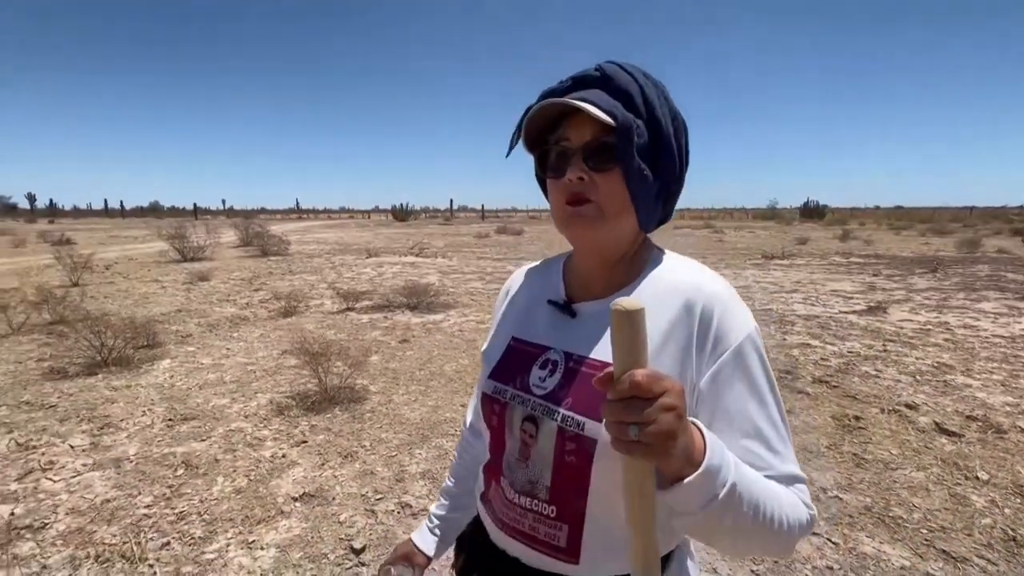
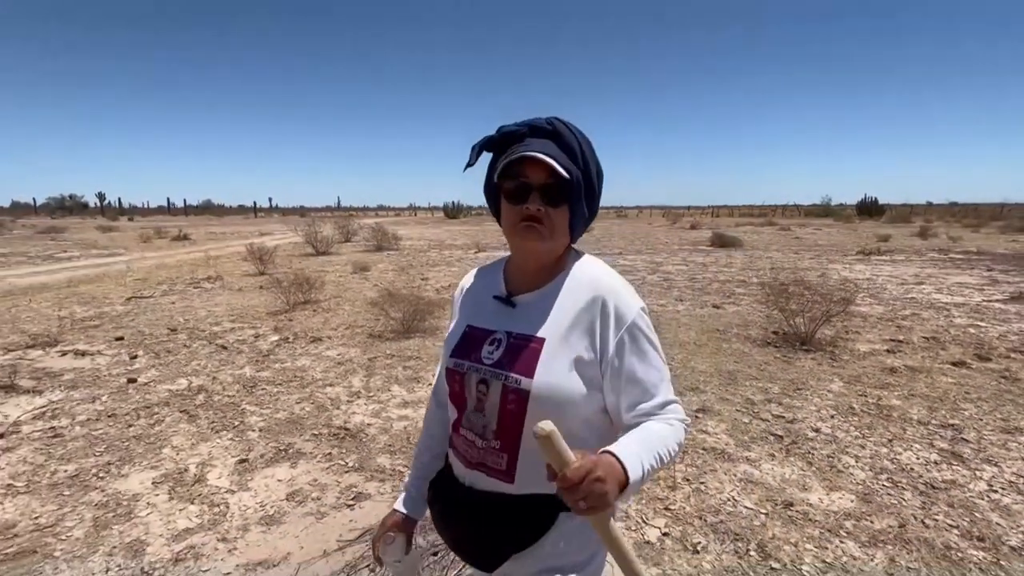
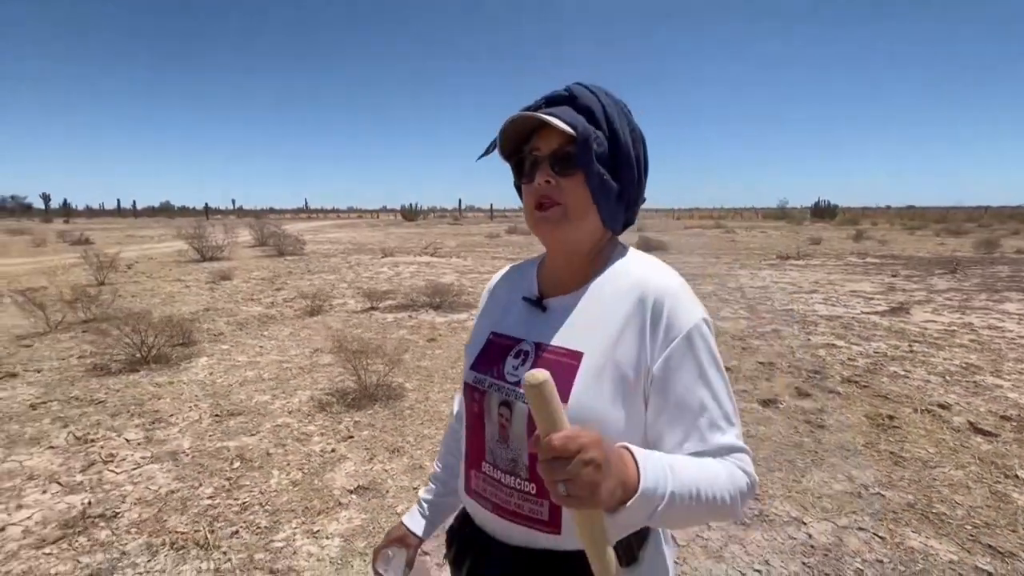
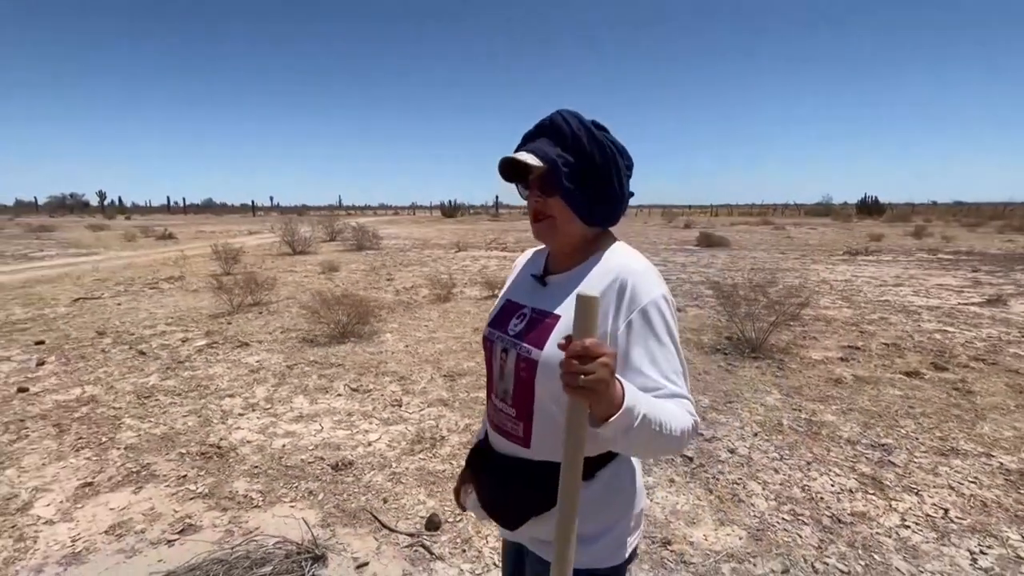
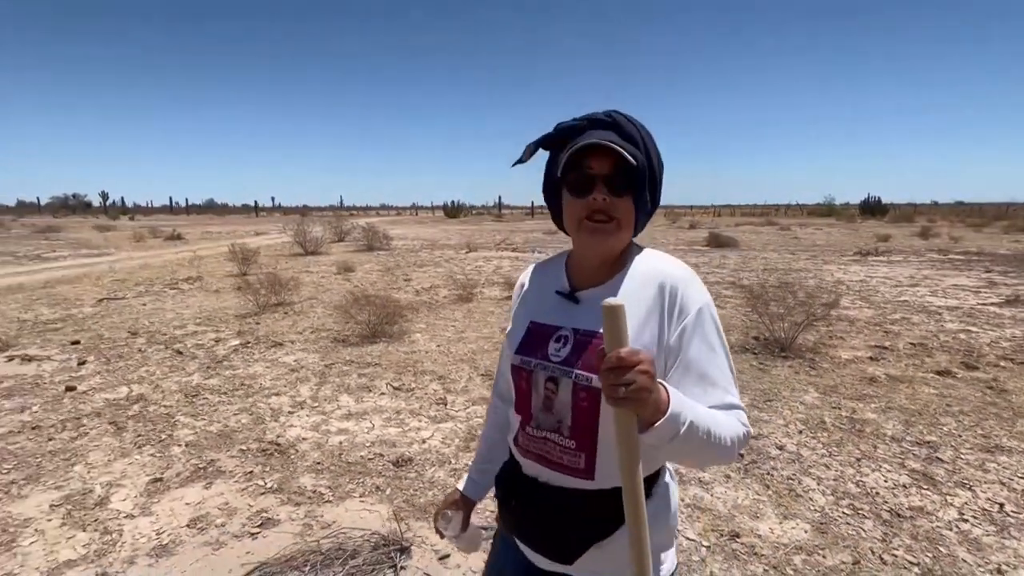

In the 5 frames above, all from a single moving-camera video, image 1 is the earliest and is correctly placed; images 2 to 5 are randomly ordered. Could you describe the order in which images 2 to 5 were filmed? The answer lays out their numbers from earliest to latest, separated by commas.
3, 4, 5, 2
